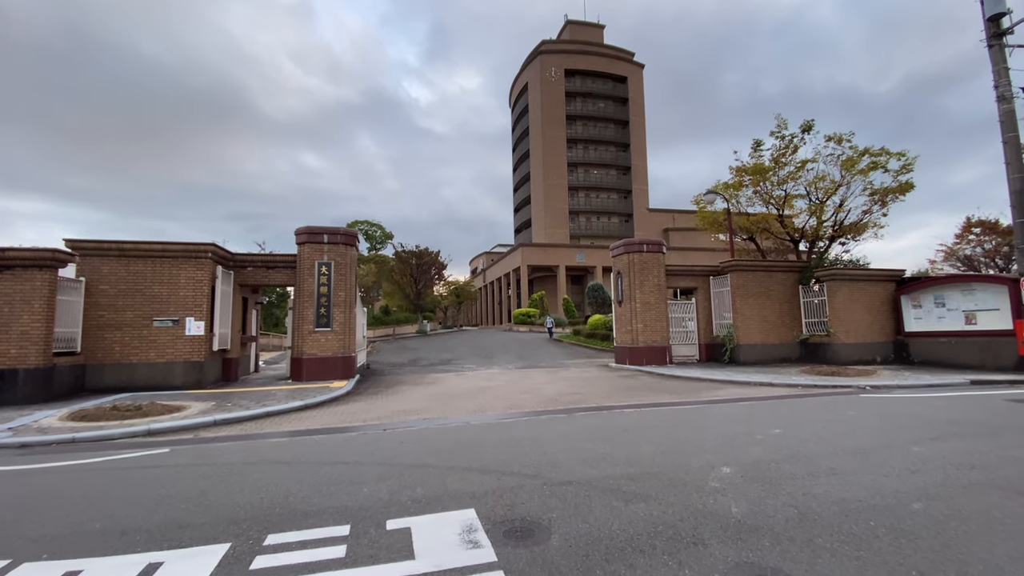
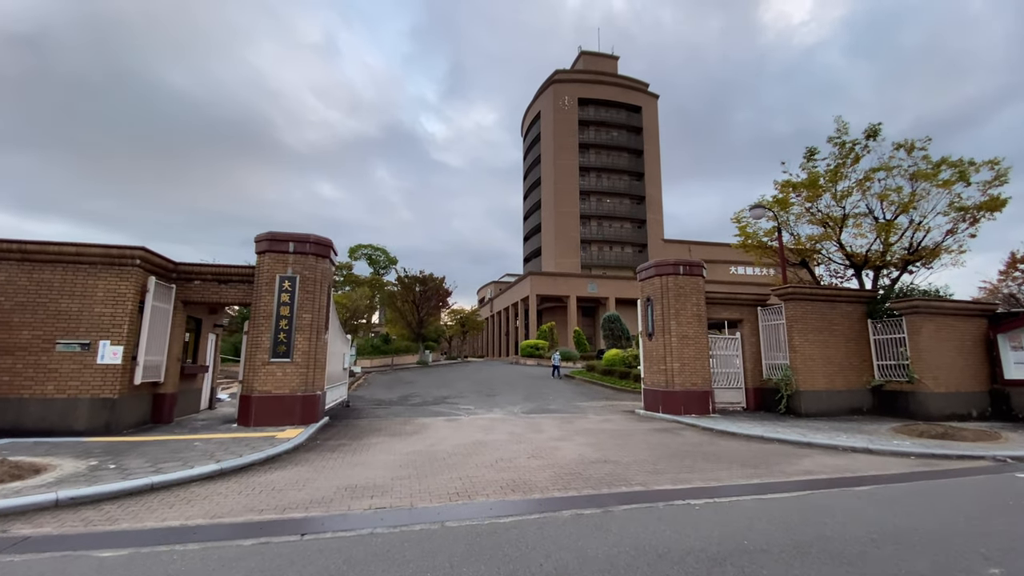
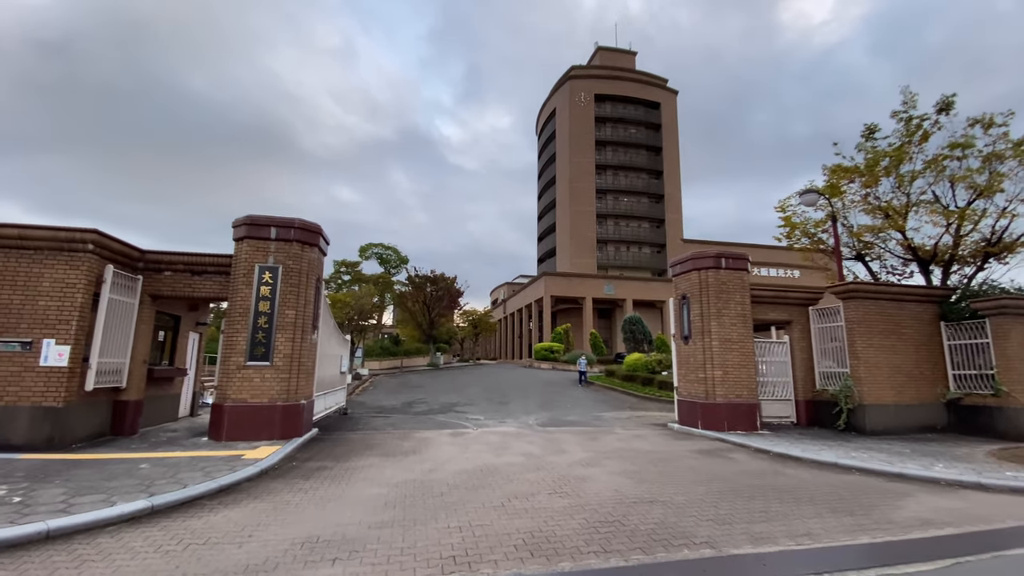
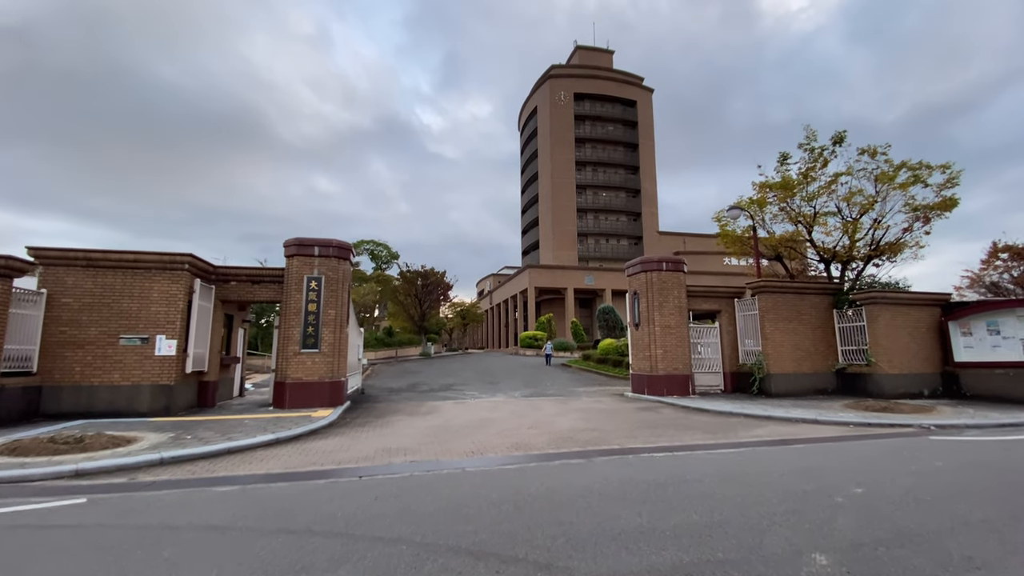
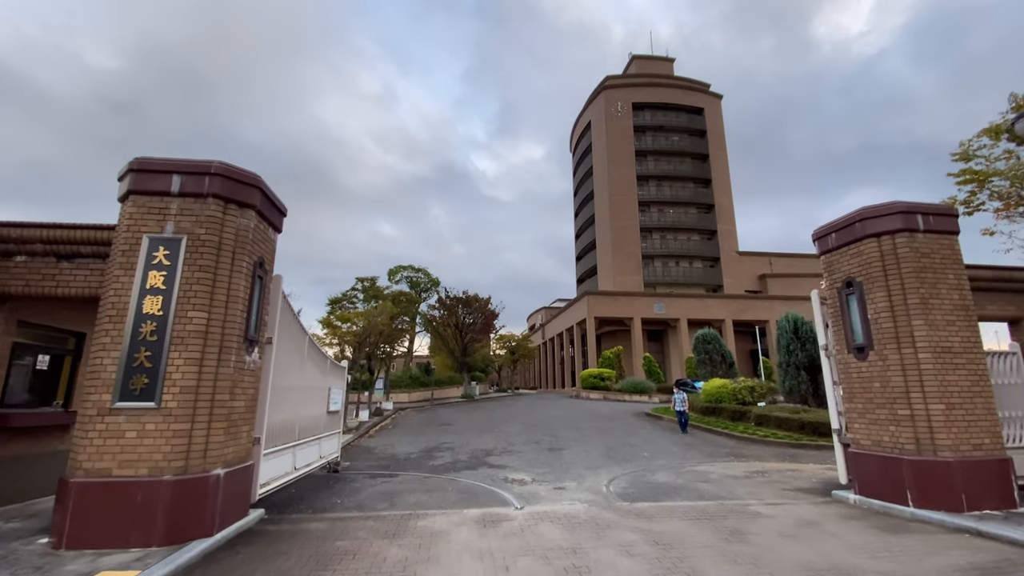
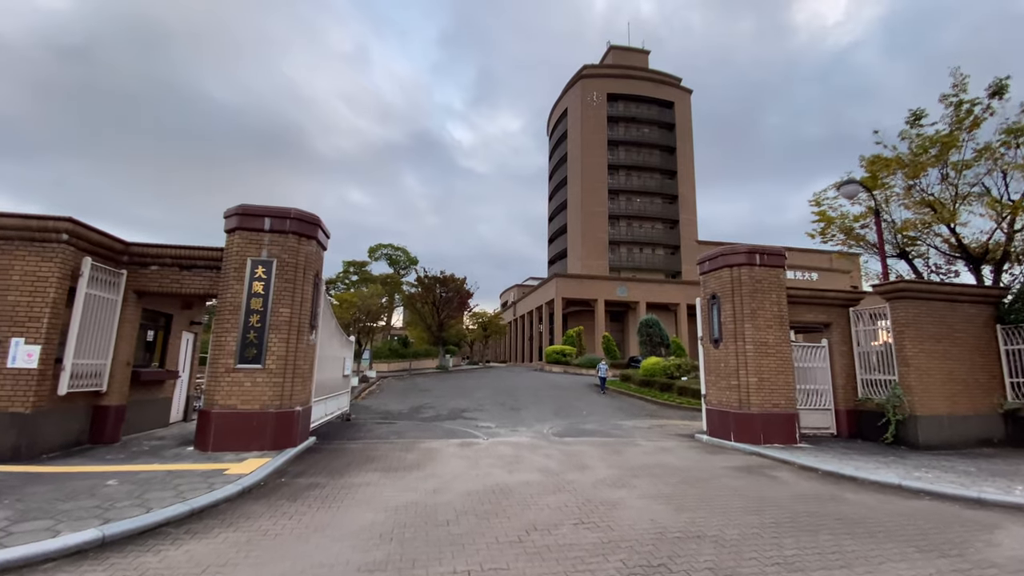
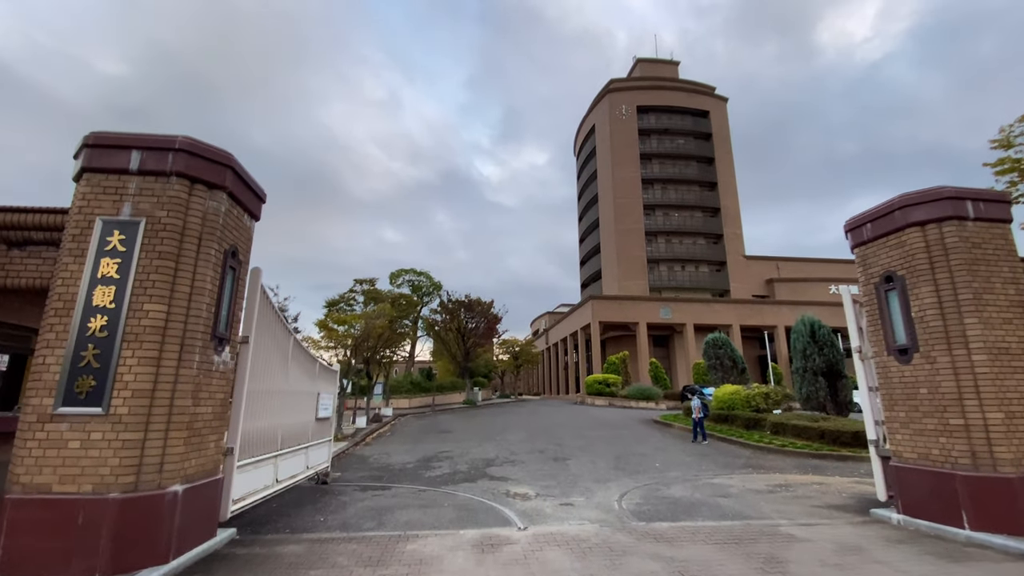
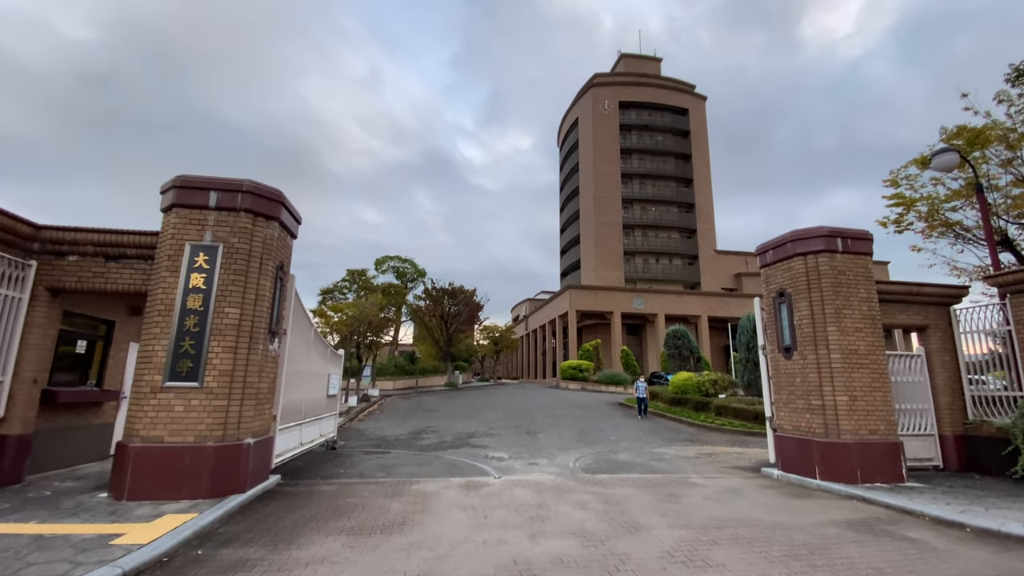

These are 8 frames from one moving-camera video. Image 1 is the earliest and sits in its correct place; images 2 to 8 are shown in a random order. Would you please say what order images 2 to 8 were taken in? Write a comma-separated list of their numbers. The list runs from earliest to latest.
4, 2, 3, 6, 8, 5, 7
